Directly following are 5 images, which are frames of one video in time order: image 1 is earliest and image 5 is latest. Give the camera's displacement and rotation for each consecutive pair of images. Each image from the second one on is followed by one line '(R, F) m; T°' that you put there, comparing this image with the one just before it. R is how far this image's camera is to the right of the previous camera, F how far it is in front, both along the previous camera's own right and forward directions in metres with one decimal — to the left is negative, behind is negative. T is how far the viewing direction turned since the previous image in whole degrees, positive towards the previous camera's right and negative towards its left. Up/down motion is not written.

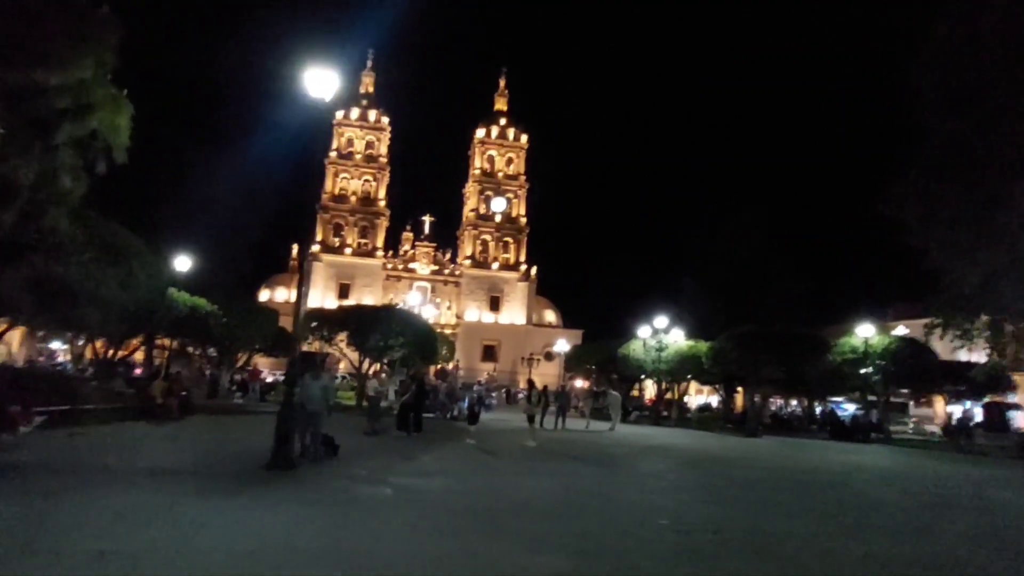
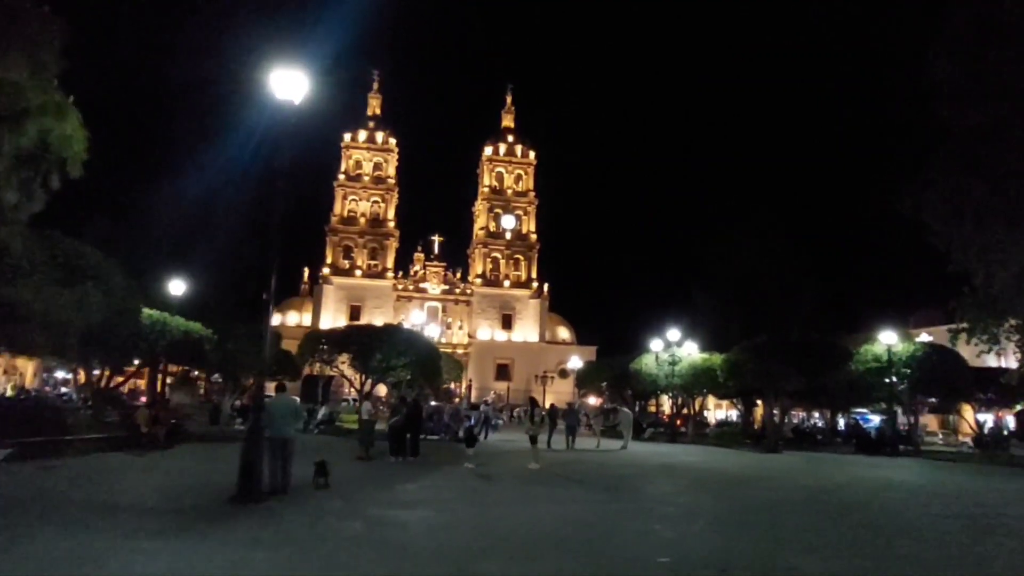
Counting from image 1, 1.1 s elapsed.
(+0.4, +0.9) m; -1°
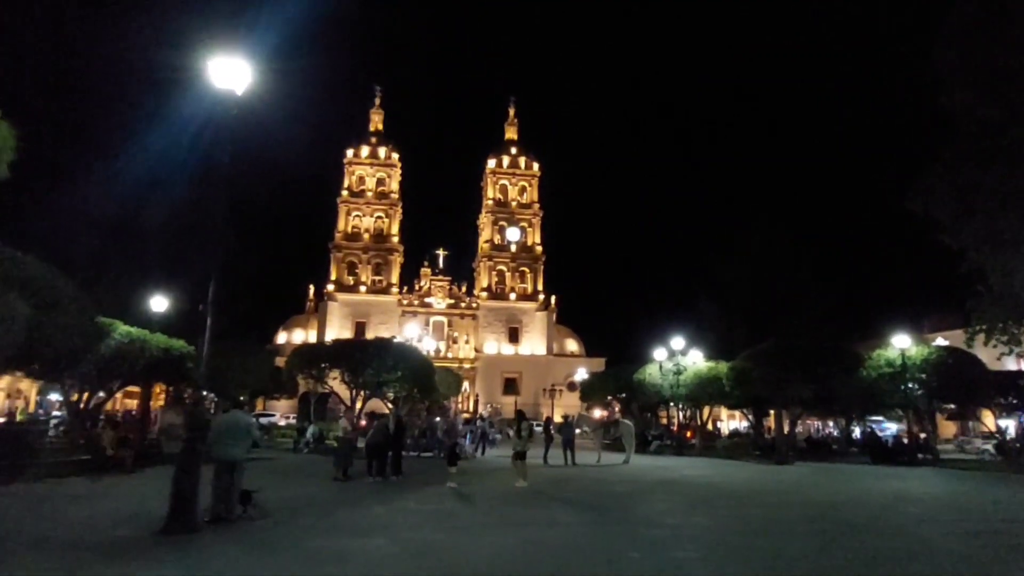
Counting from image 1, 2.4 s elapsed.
(+0.6, +1.0) m; -1°
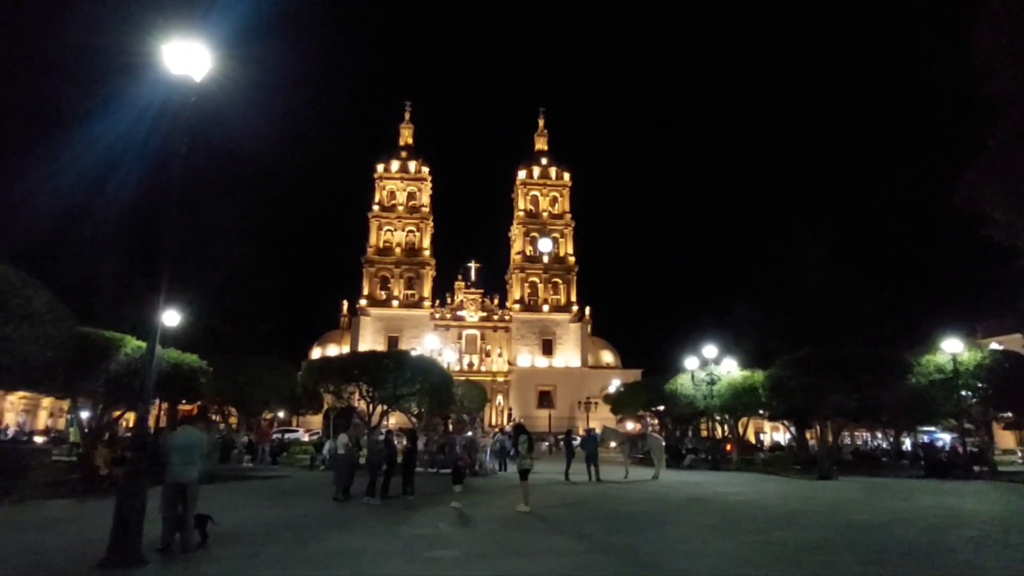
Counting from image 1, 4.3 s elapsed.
(+0.7, +1.1) m; -3°
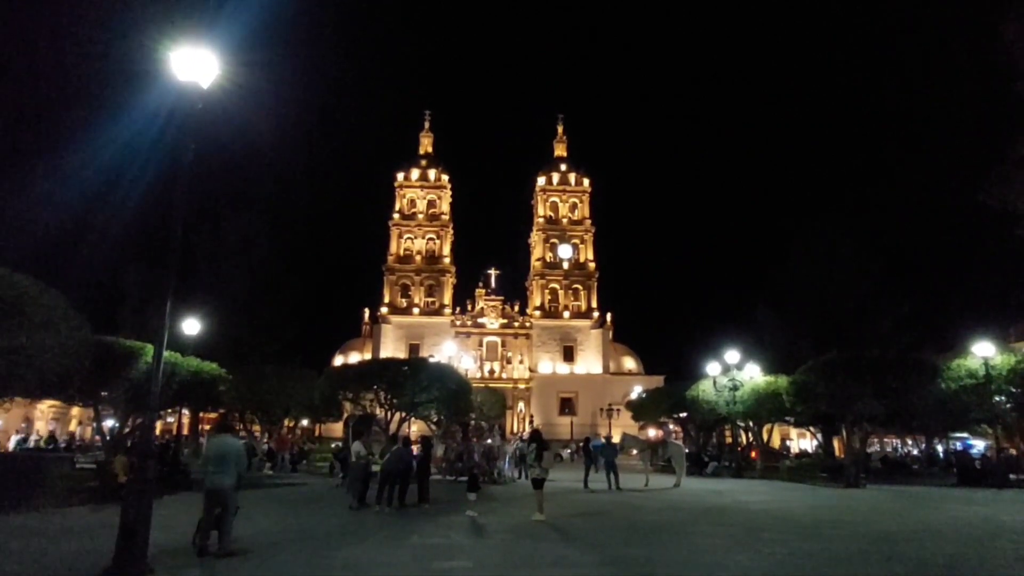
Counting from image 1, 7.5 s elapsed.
(+0.1, +0.2) m; -2°
